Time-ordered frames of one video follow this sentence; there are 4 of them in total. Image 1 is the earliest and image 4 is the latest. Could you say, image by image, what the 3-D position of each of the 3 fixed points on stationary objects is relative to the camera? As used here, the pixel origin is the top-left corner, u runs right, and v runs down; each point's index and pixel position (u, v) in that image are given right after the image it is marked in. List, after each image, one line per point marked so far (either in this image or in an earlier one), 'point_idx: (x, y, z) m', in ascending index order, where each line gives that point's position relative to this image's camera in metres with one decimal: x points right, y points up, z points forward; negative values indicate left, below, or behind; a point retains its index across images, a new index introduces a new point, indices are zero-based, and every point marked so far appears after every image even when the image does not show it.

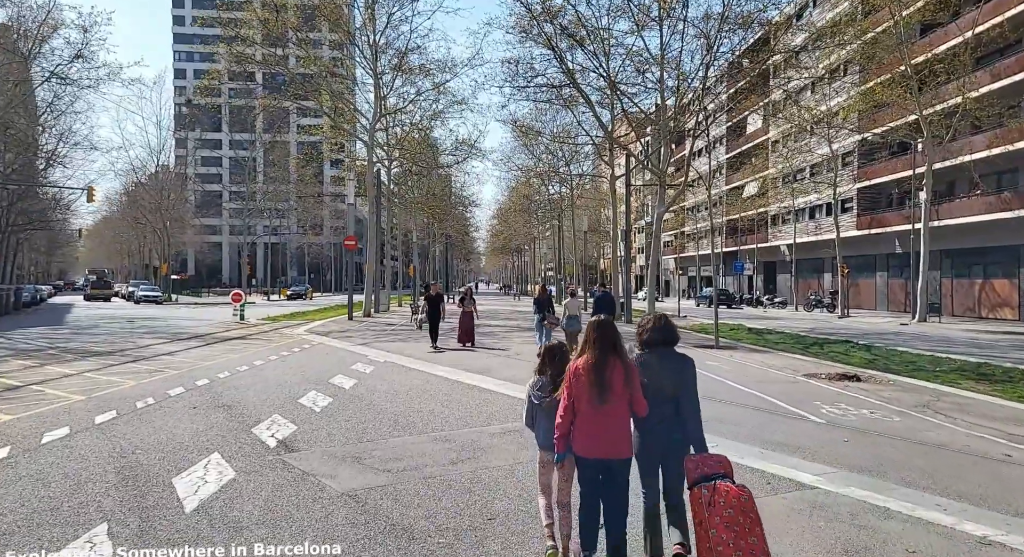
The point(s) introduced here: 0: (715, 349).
0: (+5.0, -1.7, +16.6) m
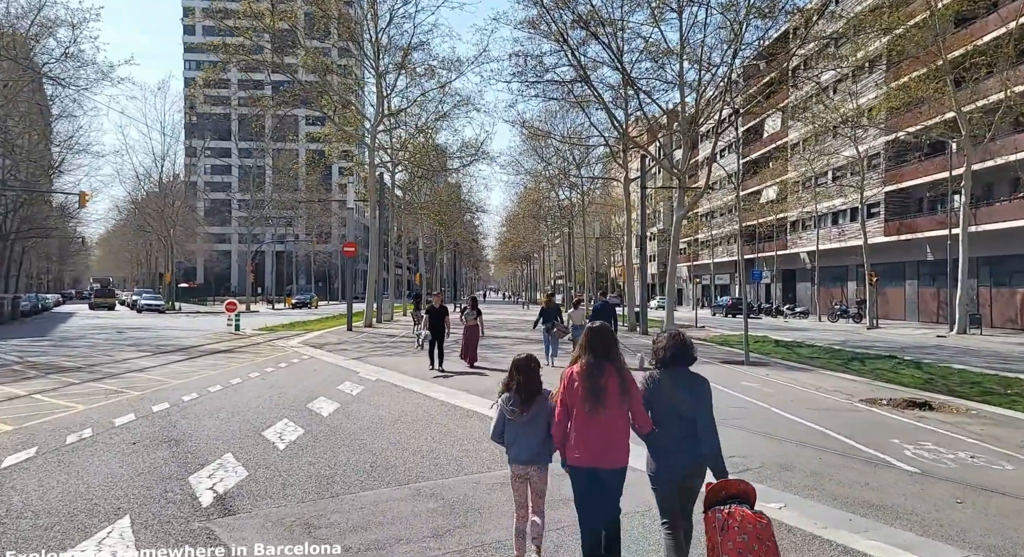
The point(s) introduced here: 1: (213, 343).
0: (+5.2, -1.9, +15.0) m
1: (-8.7, -1.9, +19.7) m
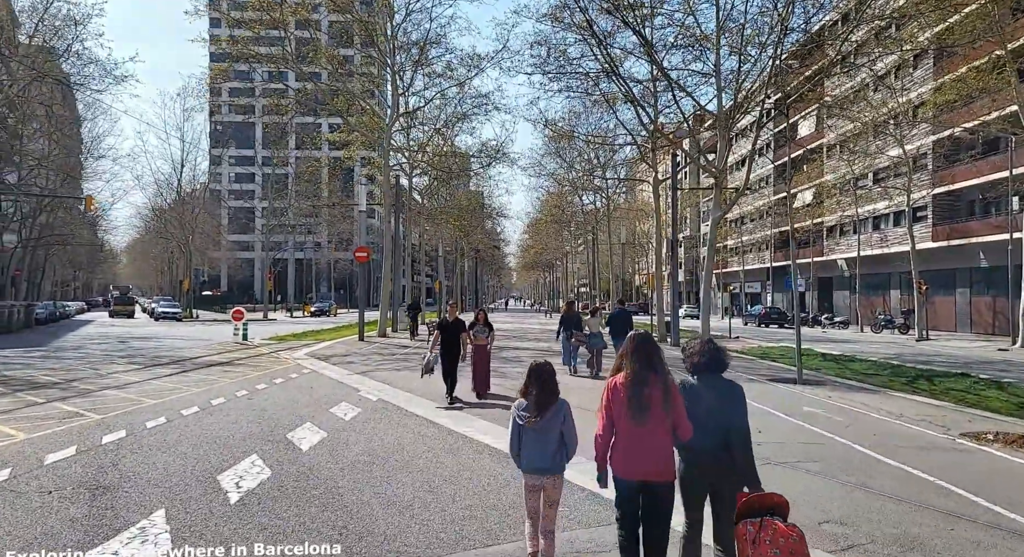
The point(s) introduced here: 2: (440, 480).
0: (+5.7, -2.1, +13.3) m
1: (-8.1, -2.1, +18.4) m
2: (-0.7, -1.8, +6.0) m
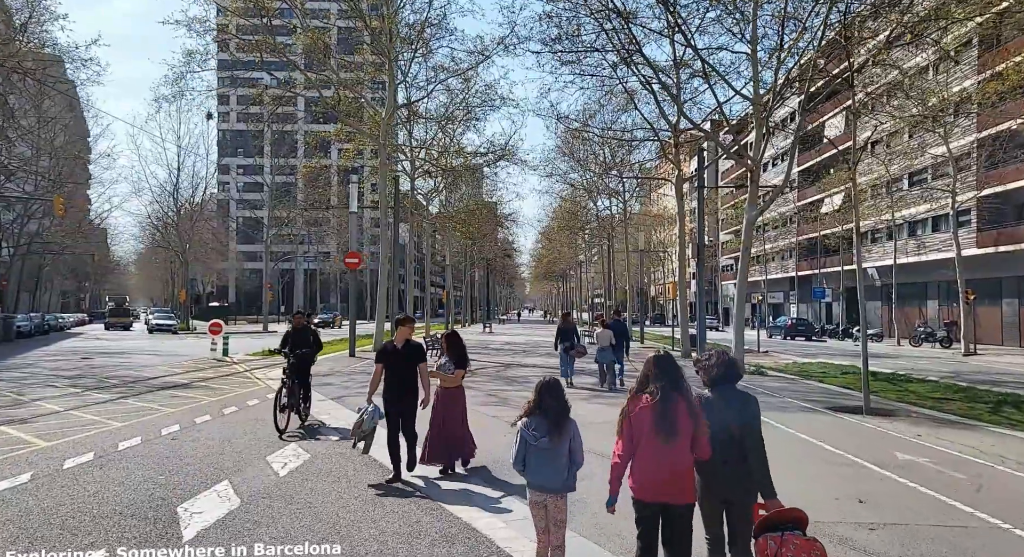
0: (+5.7, -2.2, +10.8) m
1: (-8.0, -2.3, +16.2) m
2: (-0.8, -1.8, +3.6) m
